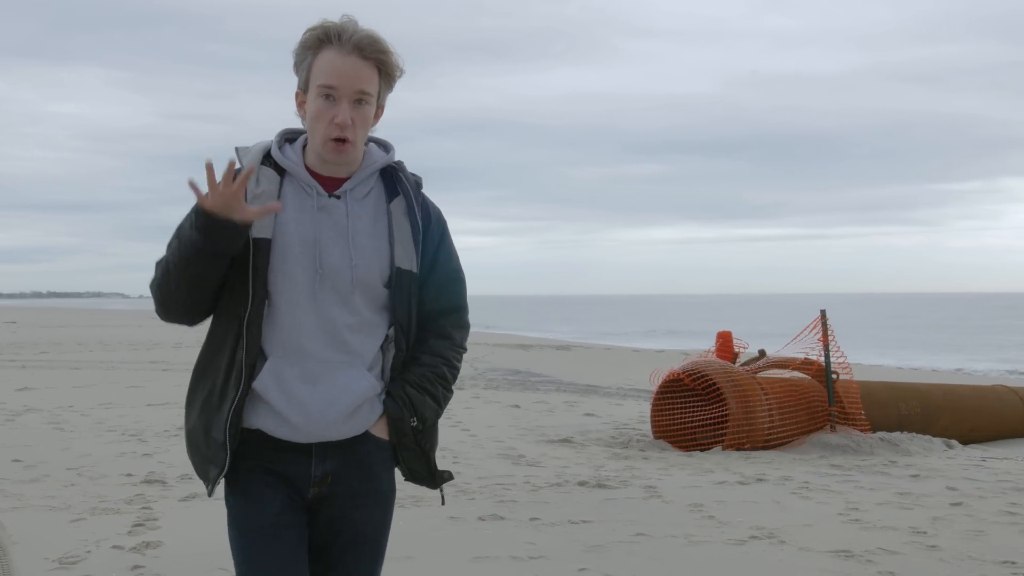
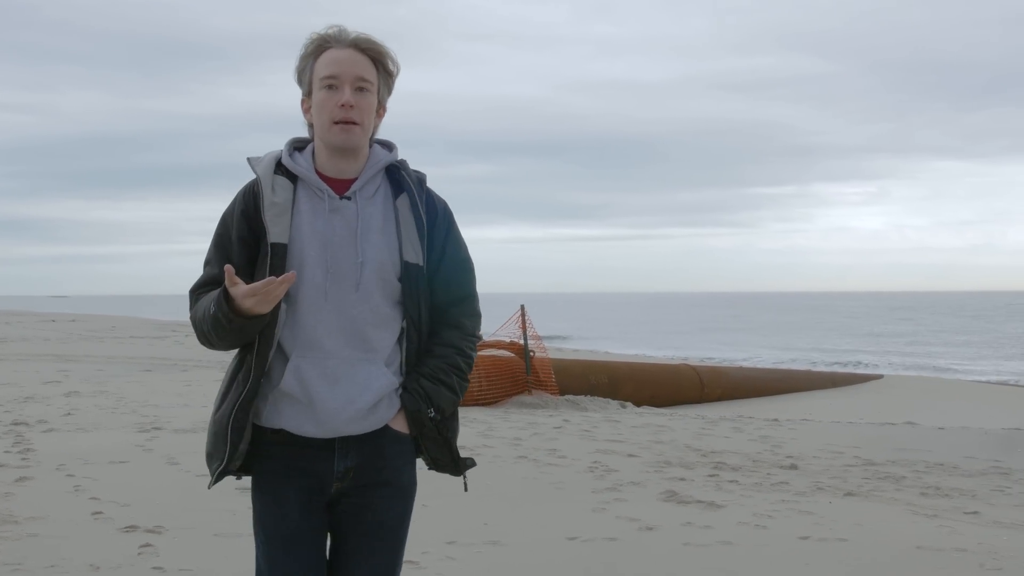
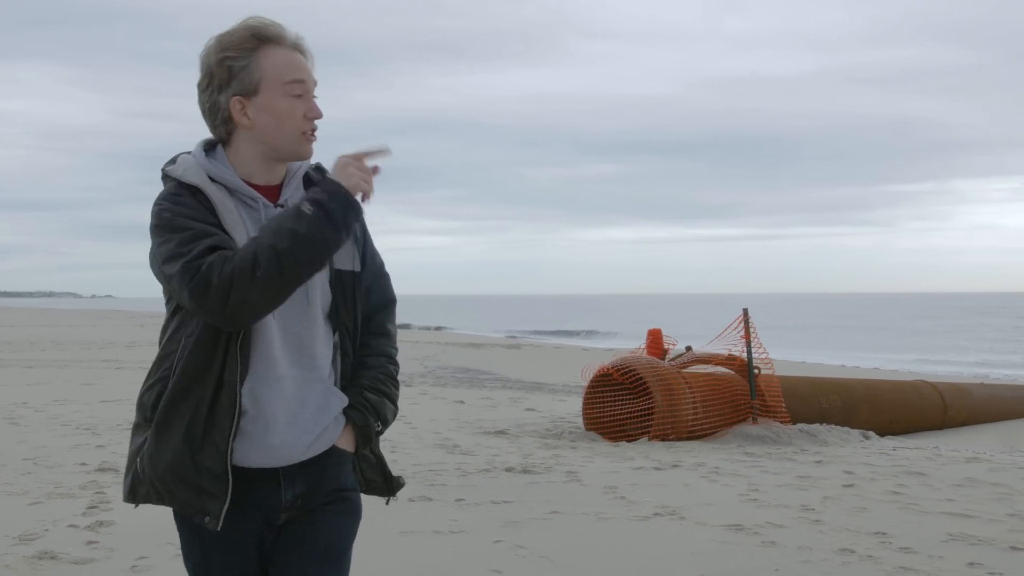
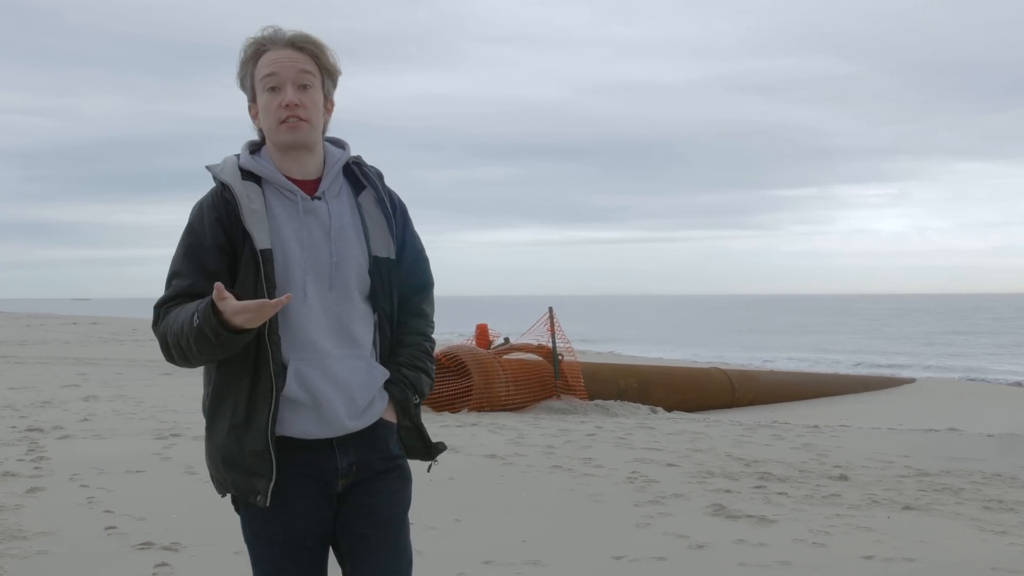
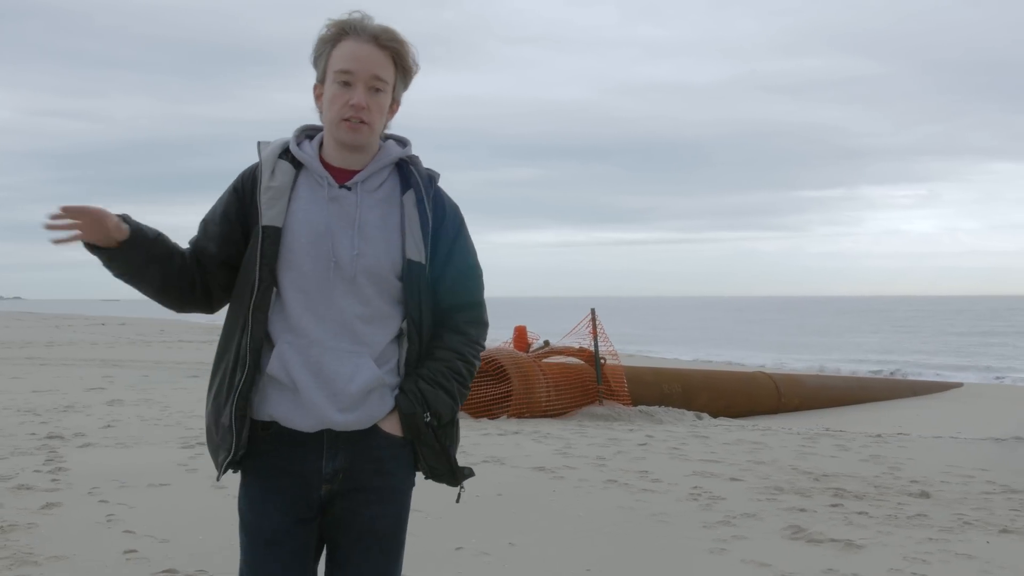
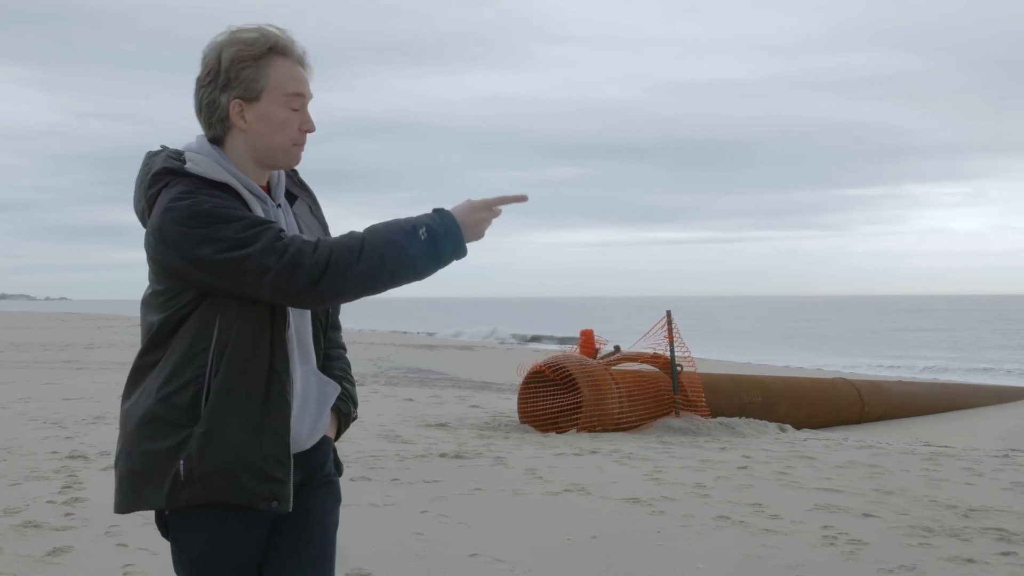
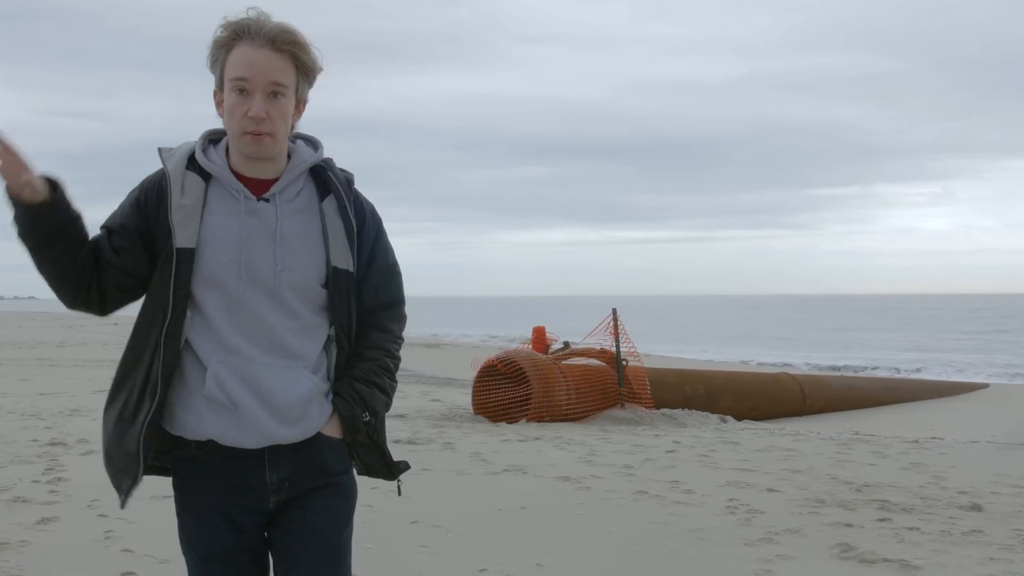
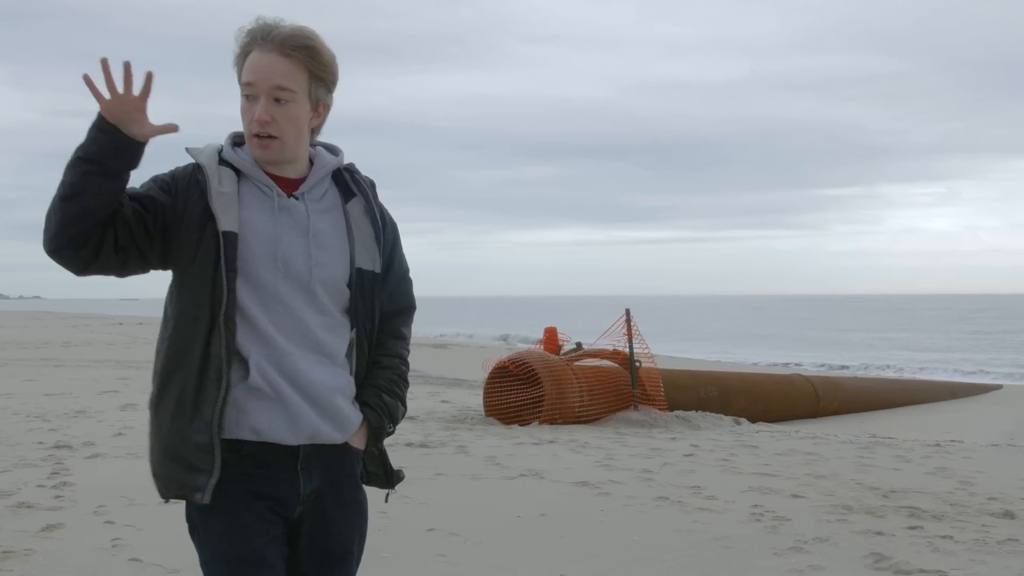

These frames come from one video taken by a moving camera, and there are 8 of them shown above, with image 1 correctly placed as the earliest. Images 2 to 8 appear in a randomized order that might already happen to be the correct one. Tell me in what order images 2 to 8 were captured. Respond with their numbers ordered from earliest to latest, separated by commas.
3, 6, 8, 7, 5, 4, 2
